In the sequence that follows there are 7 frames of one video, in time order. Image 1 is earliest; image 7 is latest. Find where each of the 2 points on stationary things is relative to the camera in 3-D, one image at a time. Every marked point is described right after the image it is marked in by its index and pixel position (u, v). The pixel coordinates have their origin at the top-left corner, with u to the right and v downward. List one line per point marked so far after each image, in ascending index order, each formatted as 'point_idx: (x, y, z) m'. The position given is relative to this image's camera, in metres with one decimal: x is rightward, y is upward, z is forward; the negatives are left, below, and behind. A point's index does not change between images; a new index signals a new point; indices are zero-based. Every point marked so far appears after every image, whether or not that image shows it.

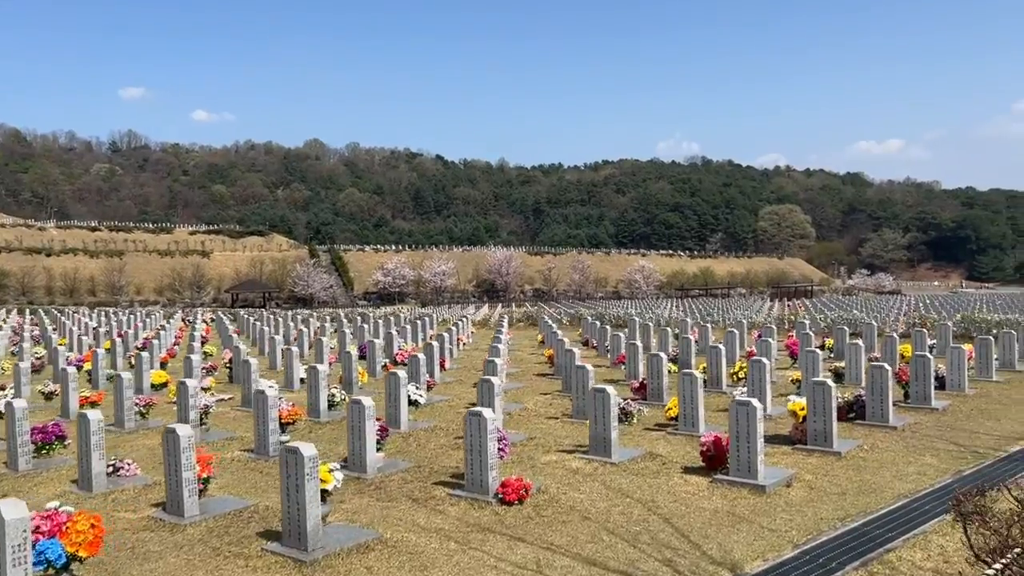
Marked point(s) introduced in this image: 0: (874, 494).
0: (+3.2, -1.8, +7.6) m
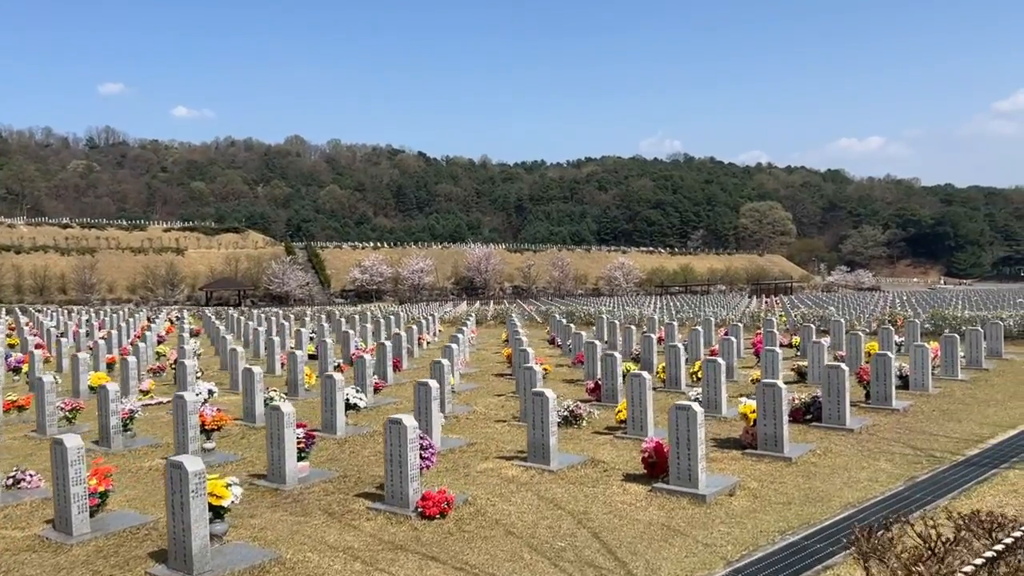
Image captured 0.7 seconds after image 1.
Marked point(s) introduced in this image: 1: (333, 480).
0: (+2.6, -1.8, +7.2) m
1: (-1.6, -1.8, +7.7) m
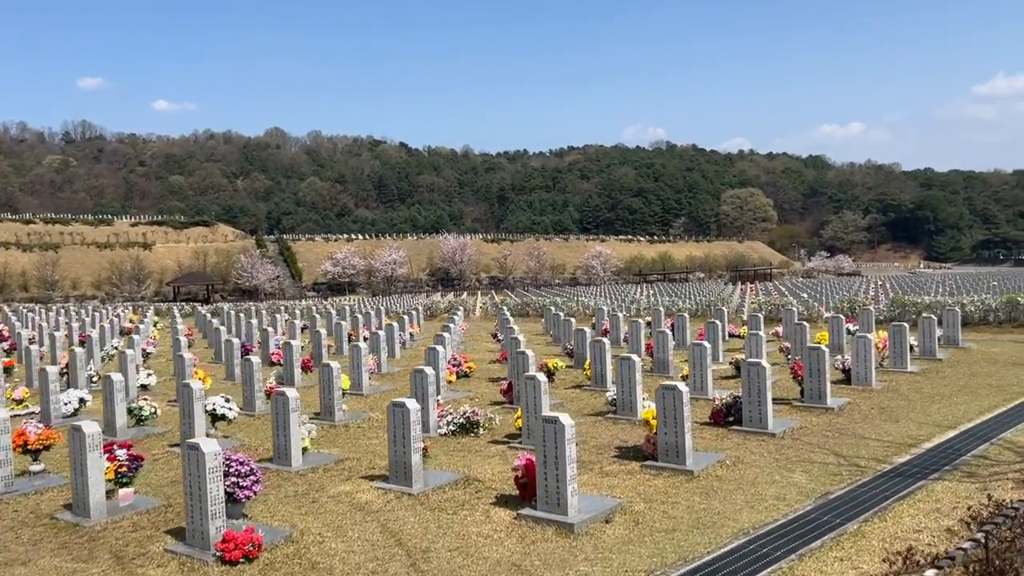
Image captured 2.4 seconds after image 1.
0: (+1.4, -1.7, +6.1) m
1: (-2.8, -1.7, +6.6) m
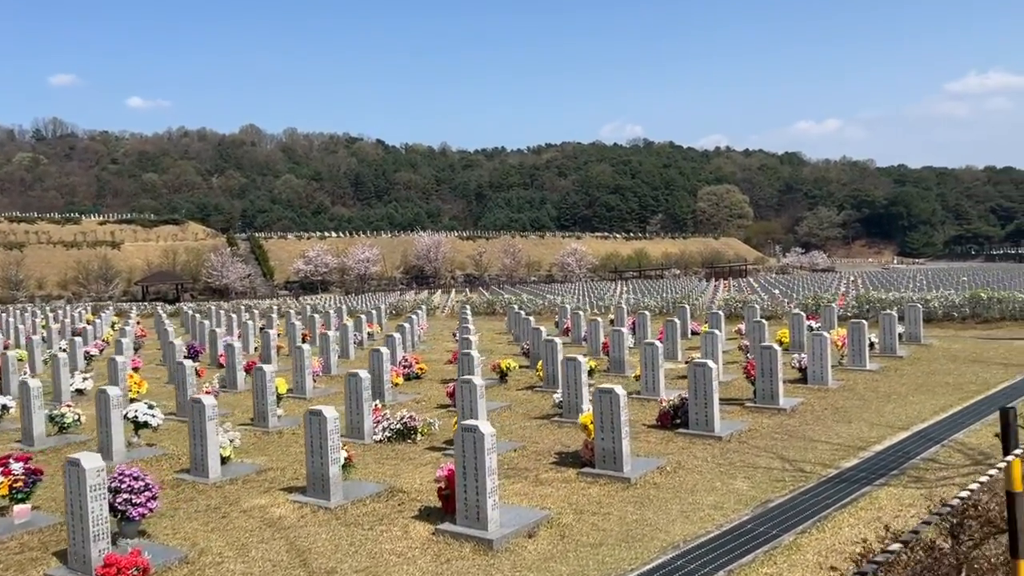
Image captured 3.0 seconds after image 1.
0: (+0.9, -1.7, +5.8) m
1: (-3.4, -1.8, +6.2) m
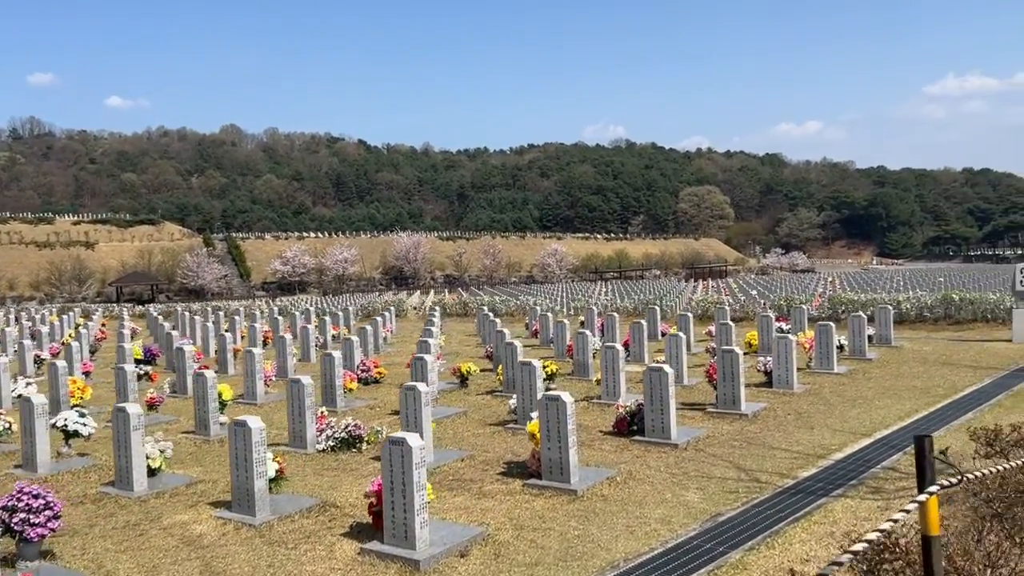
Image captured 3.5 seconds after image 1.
0: (+0.4, -1.8, +5.5) m
1: (-3.8, -1.8, +5.8) m
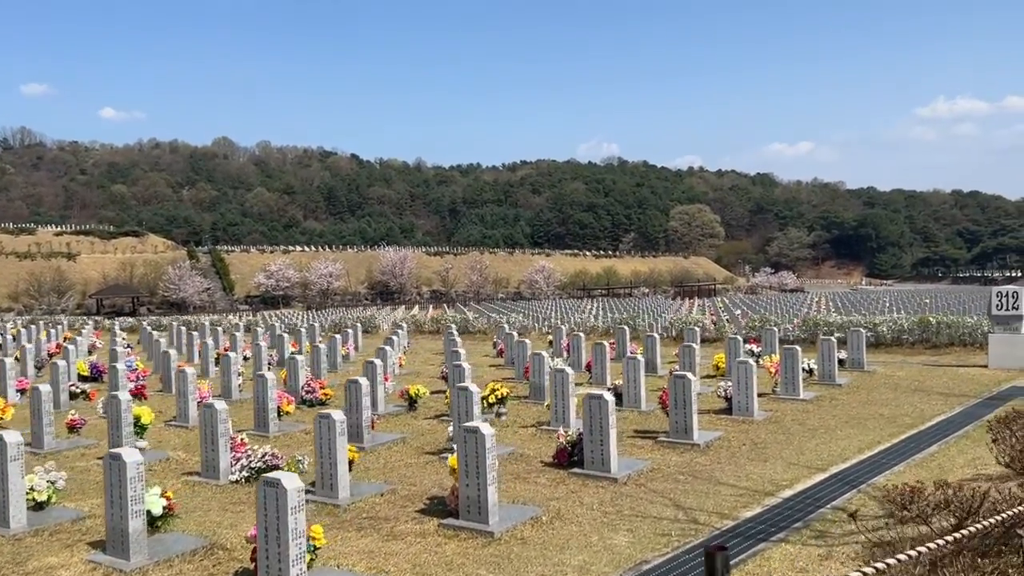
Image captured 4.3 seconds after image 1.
0: (-0.2, -1.9, +4.9) m
1: (-4.5, -1.9, +5.1) m
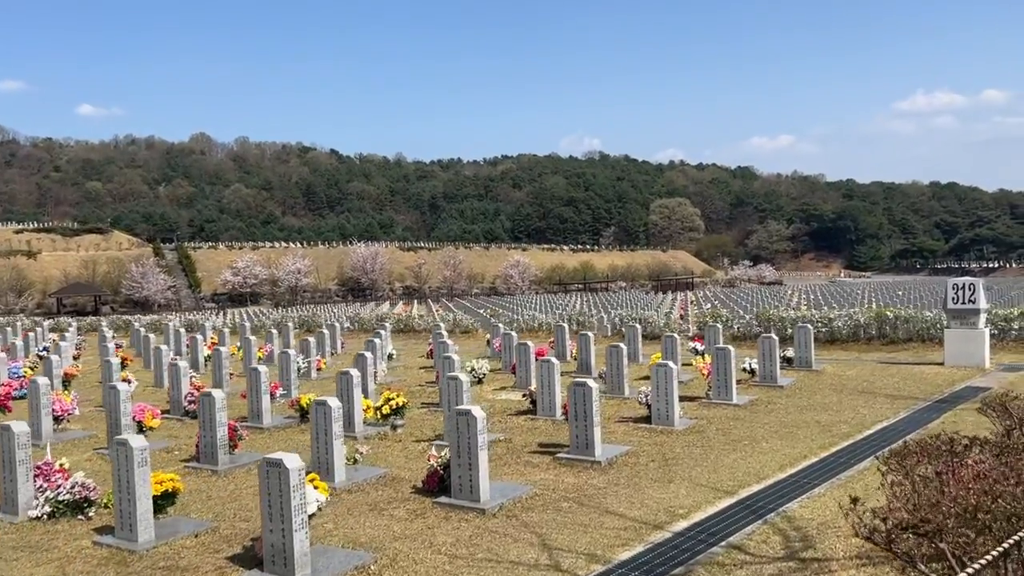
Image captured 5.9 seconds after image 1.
0: (-1.3, -1.9, +3.7) m
1: (-5.6, -1.9, +3.9) m
